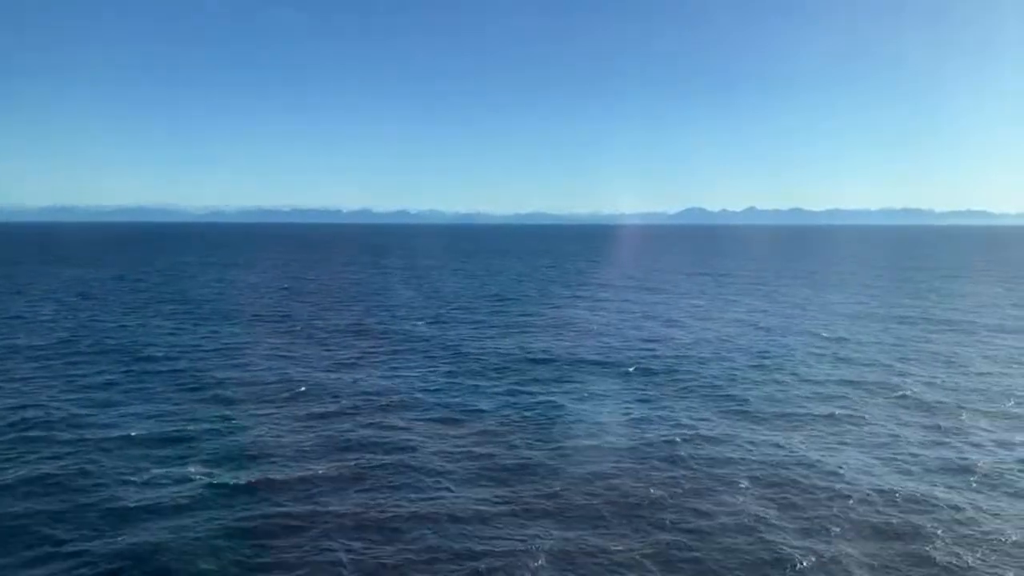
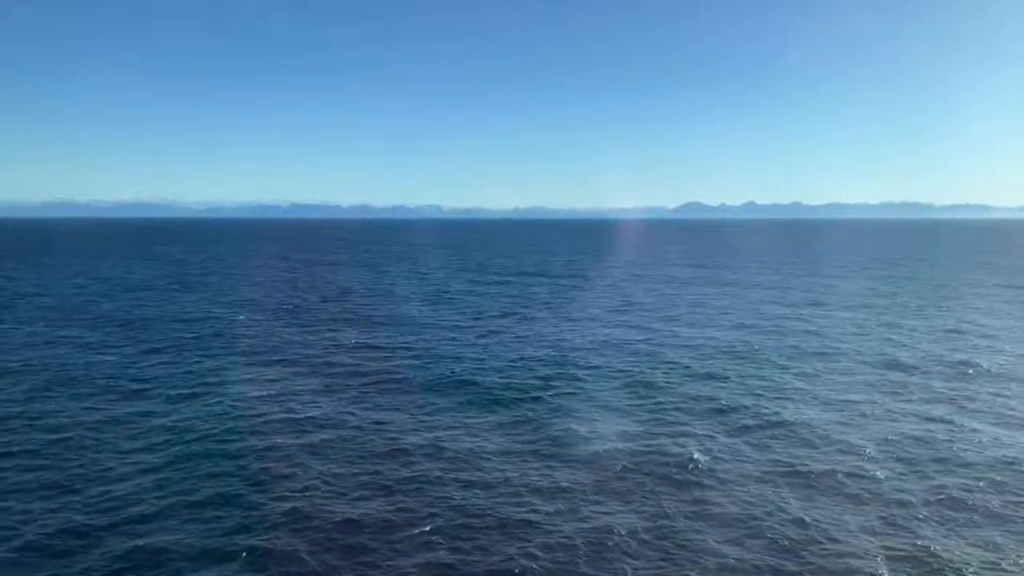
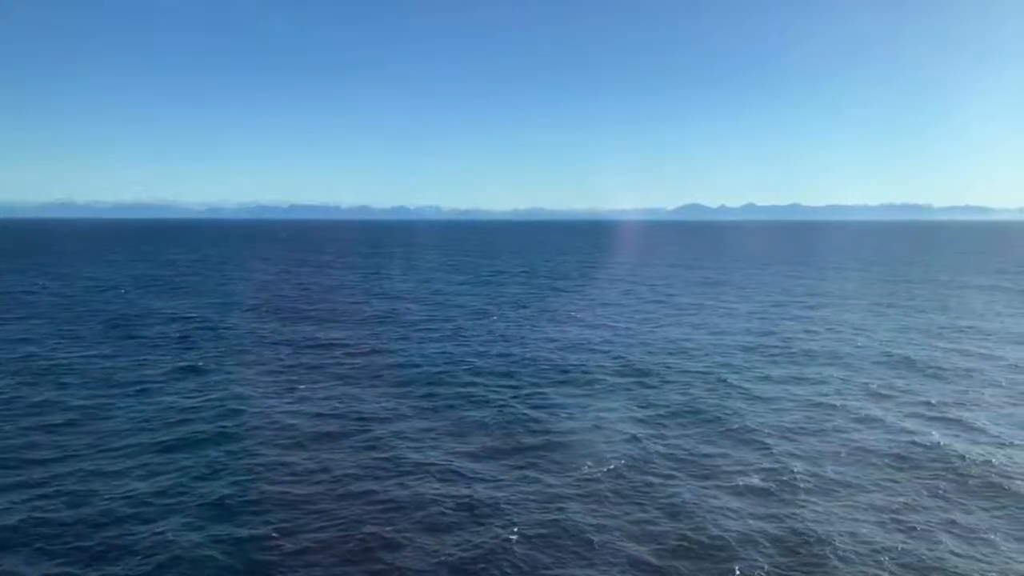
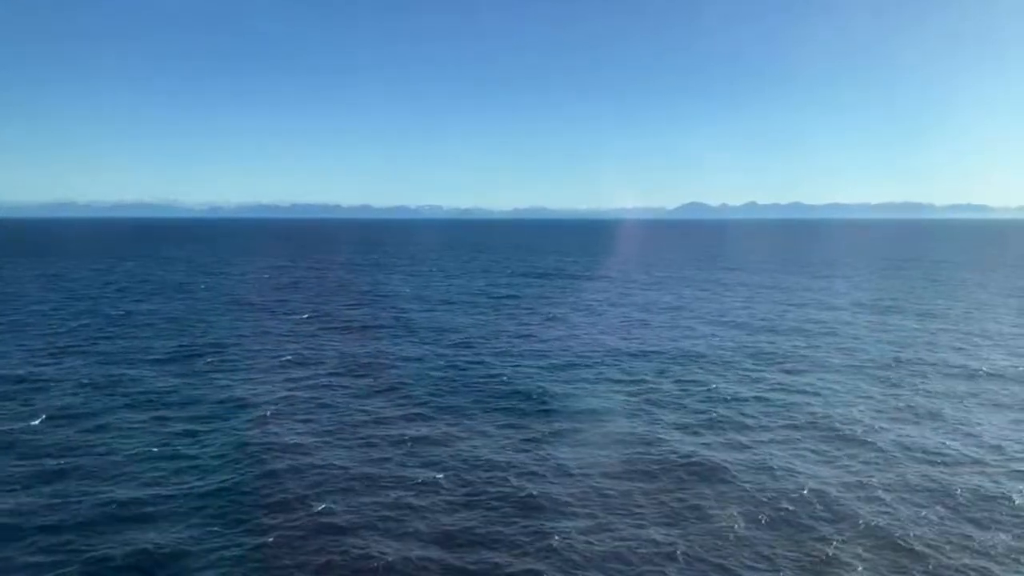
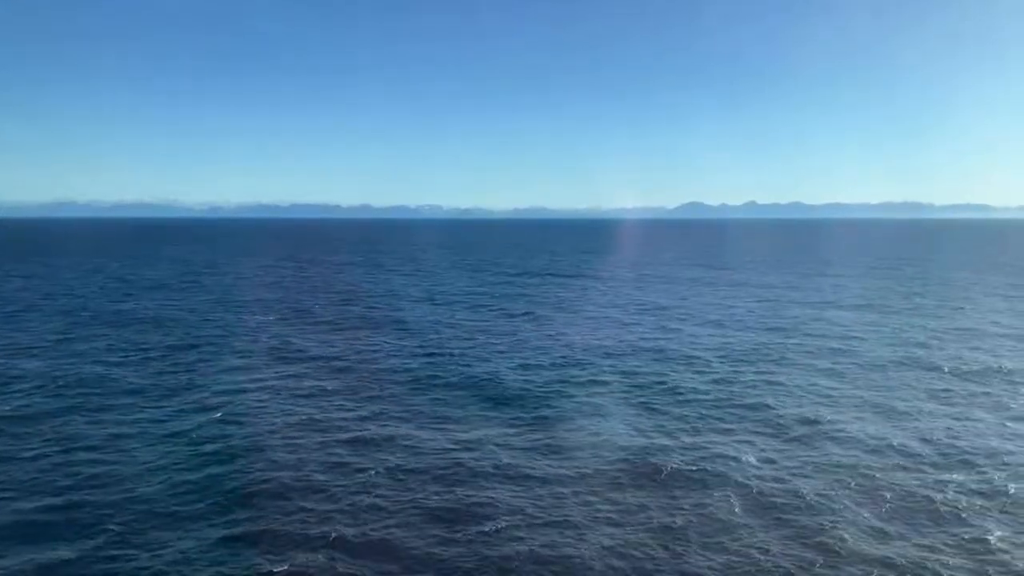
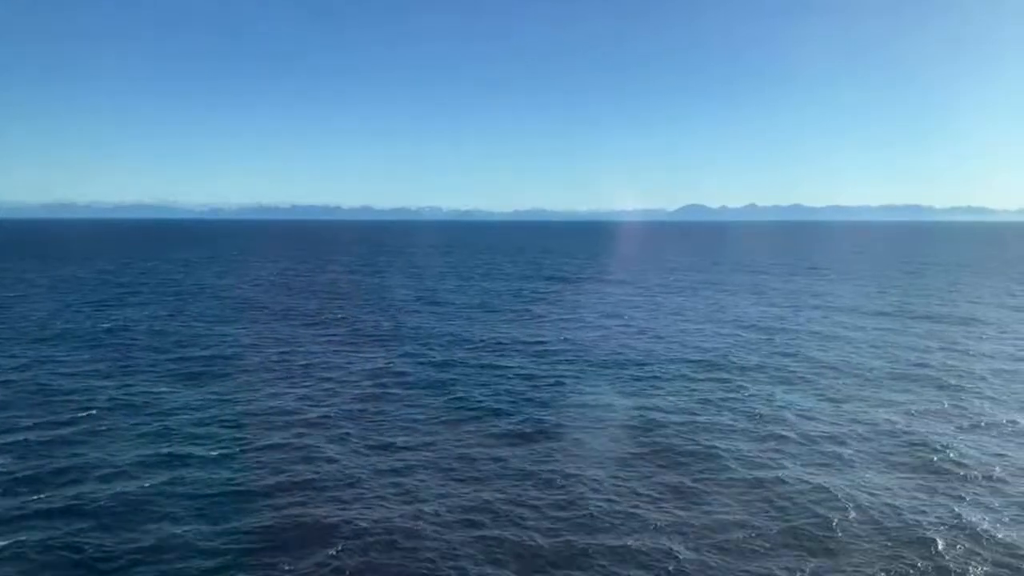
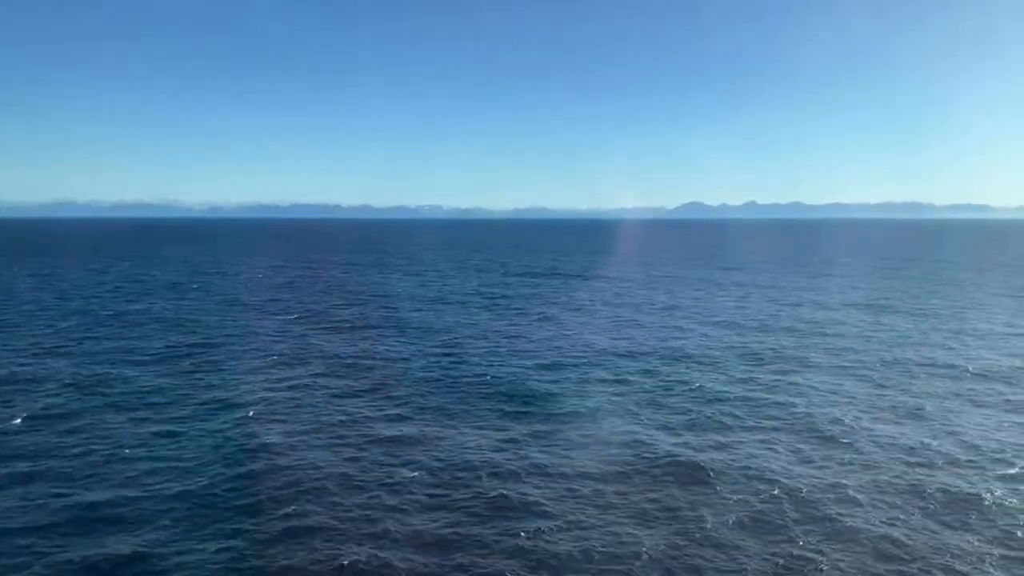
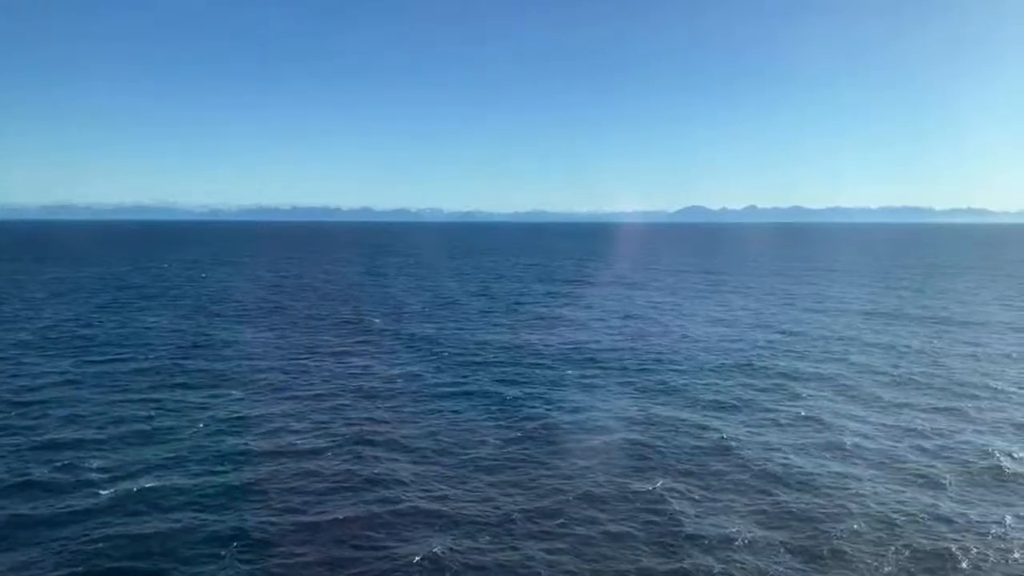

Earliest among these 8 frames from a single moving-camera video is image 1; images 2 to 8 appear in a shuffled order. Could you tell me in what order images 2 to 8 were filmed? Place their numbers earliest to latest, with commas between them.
8, 6, 4, 7, 5, 2, 3
